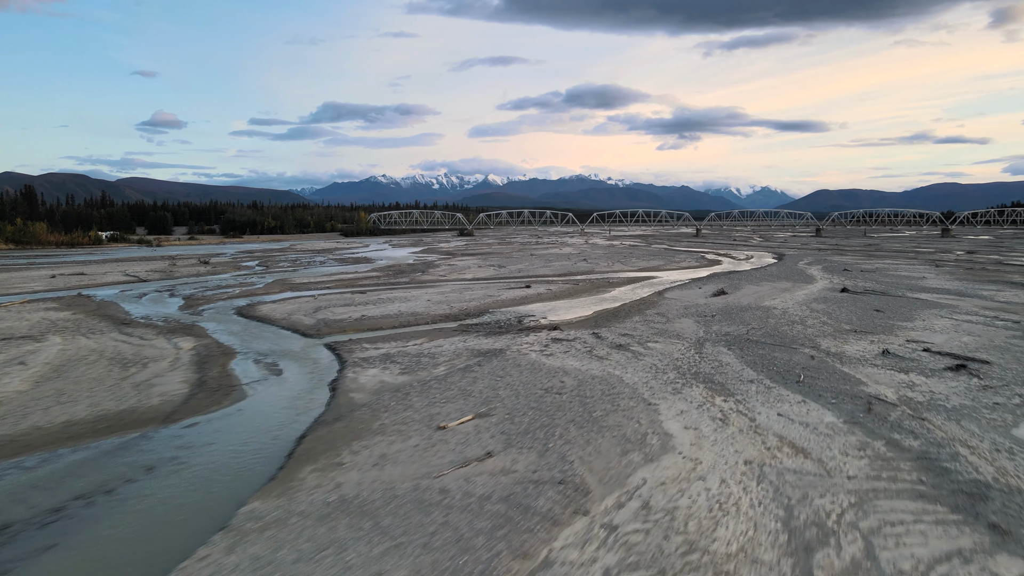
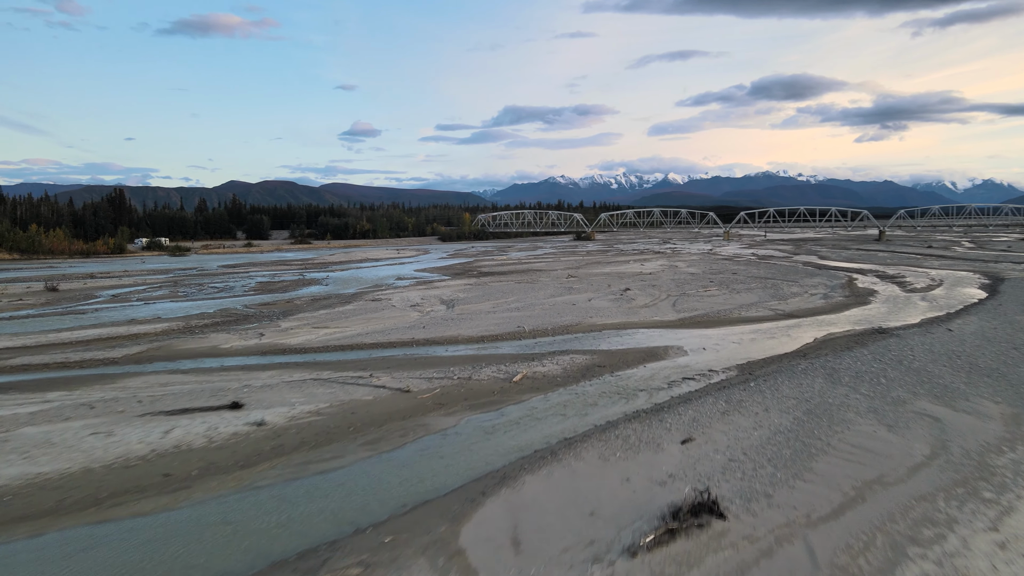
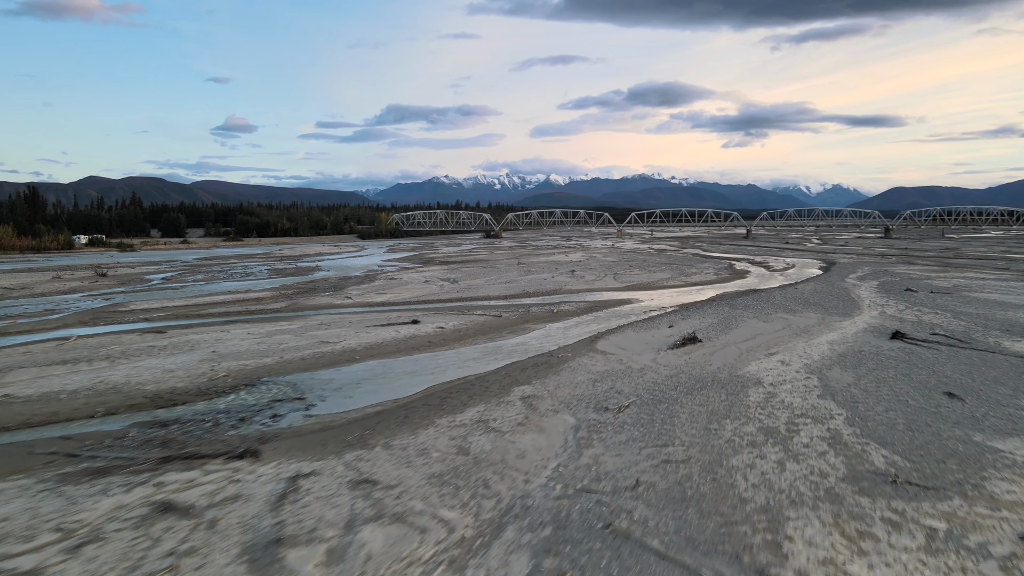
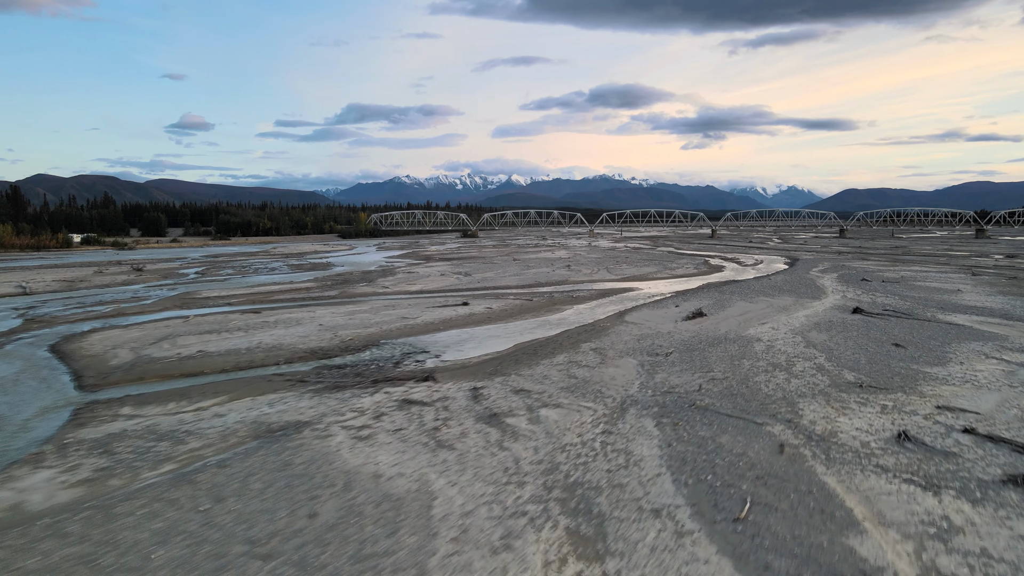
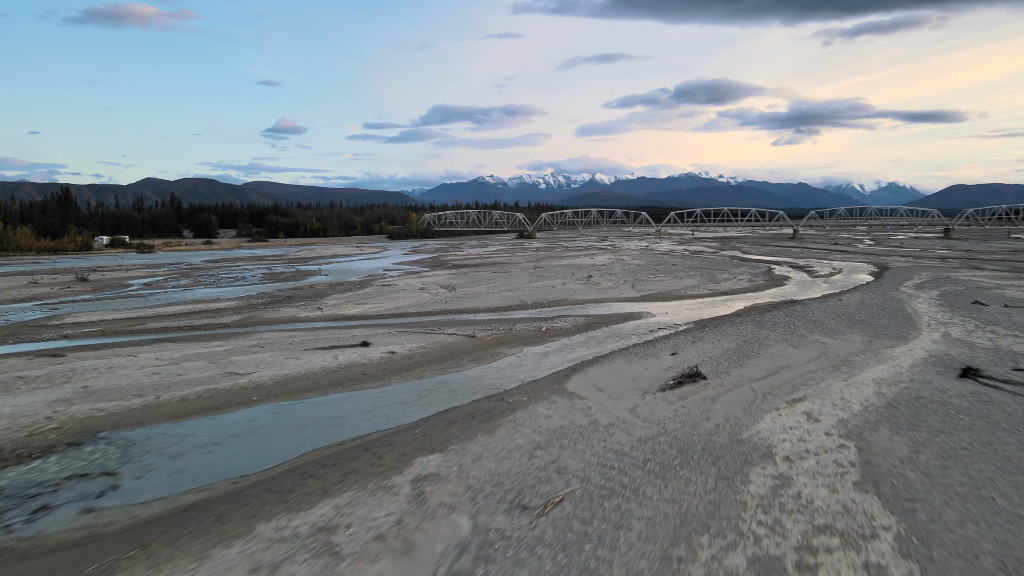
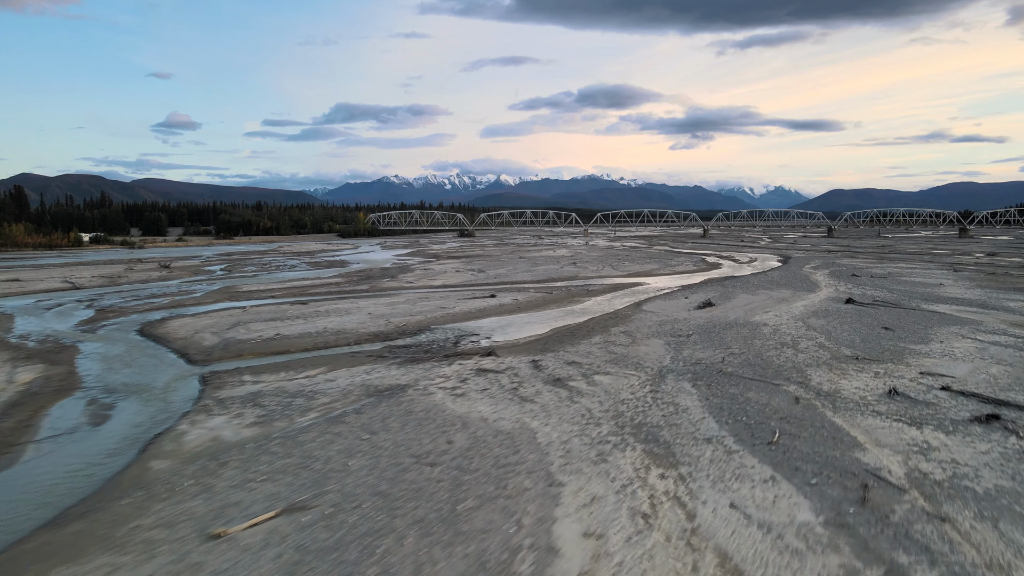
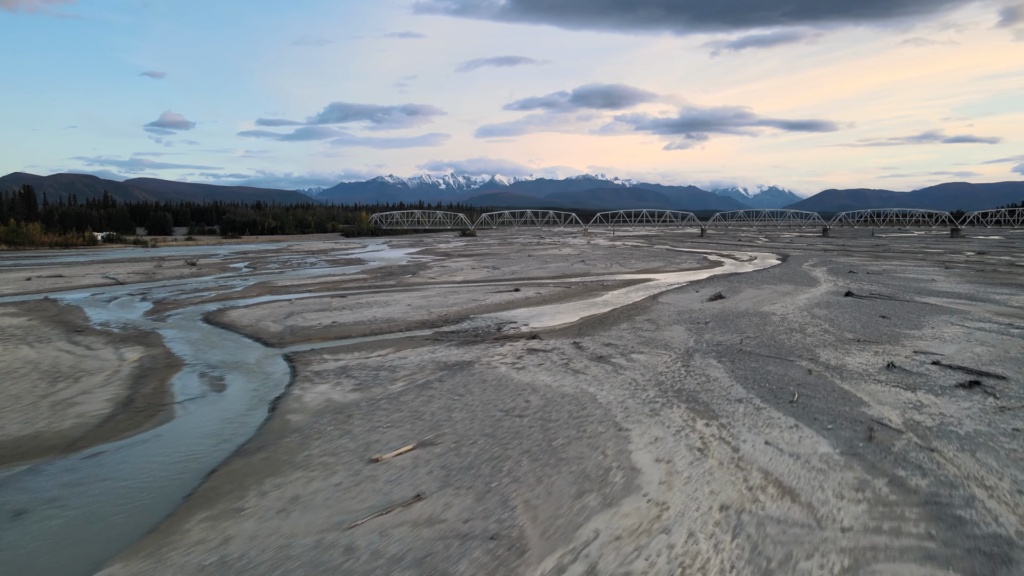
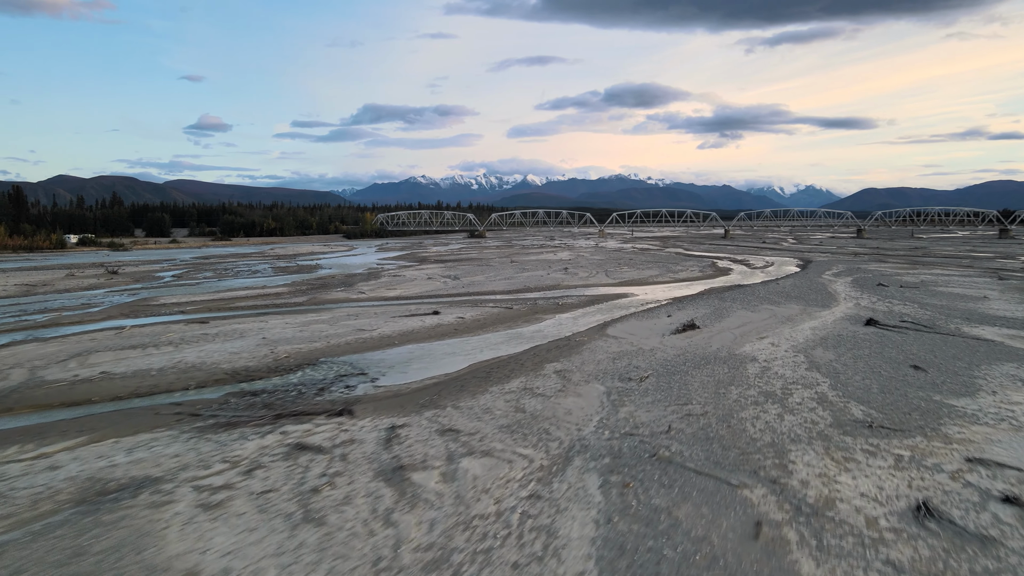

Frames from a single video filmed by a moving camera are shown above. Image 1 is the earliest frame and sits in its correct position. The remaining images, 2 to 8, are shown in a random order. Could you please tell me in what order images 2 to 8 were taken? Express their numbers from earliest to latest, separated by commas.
7, 6, 4, 8, 3, 5, 2
